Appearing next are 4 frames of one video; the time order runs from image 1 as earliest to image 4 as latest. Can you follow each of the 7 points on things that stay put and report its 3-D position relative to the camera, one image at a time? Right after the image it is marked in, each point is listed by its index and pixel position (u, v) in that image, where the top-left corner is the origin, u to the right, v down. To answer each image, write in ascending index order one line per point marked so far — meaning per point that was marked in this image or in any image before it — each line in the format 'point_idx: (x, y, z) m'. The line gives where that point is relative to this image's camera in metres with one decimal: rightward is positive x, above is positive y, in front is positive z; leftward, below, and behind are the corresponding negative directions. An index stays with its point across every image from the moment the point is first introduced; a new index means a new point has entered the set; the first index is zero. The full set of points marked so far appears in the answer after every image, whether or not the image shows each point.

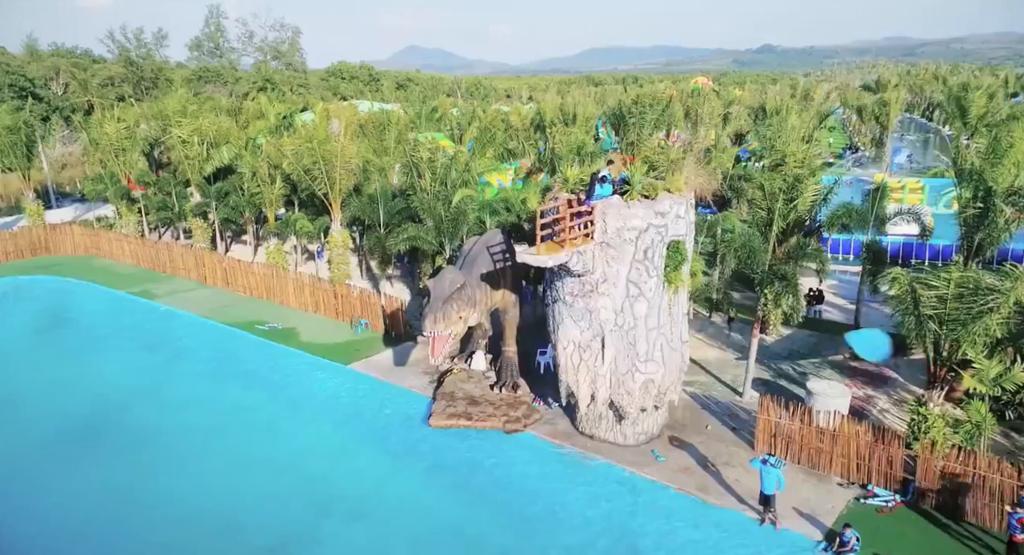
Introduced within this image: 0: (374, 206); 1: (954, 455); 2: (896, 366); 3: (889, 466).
0: (-3.5, +1.8, +17.2) m
1: (+5.8, -2.3, +8.8) m
2: (+7.5, -1.7, +13.2) m
3: (+5.2, -2.6, +9.3) m
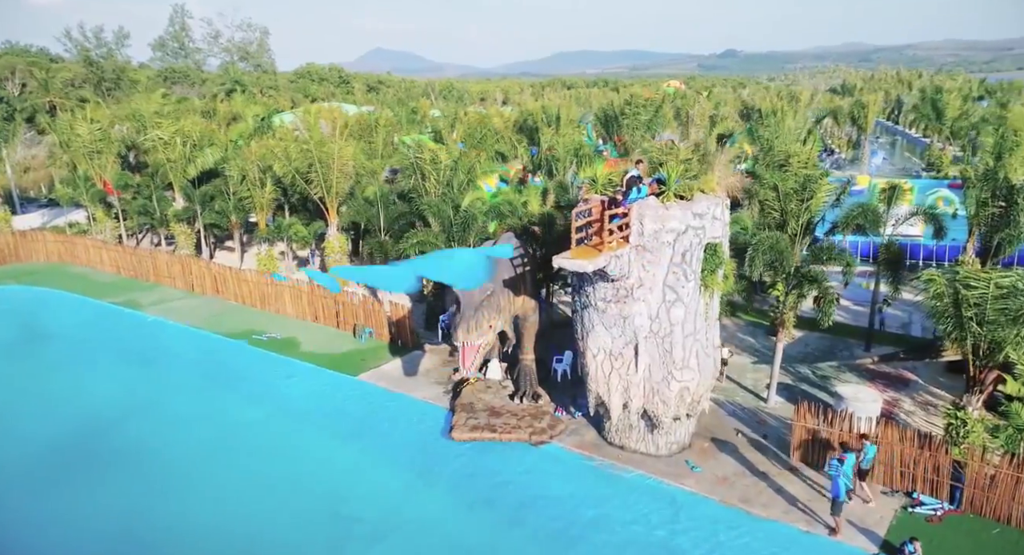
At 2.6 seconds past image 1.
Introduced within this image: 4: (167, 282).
0: (-3.4, +1.7, +16.6) m
1: (+6.3, -2.3, +8.6) m
2: (+7.8, -1.8, +13.1) m
3: (+5.7, -2.6, +9.1) m
4: (-9.8, -0.1, +19.3) m
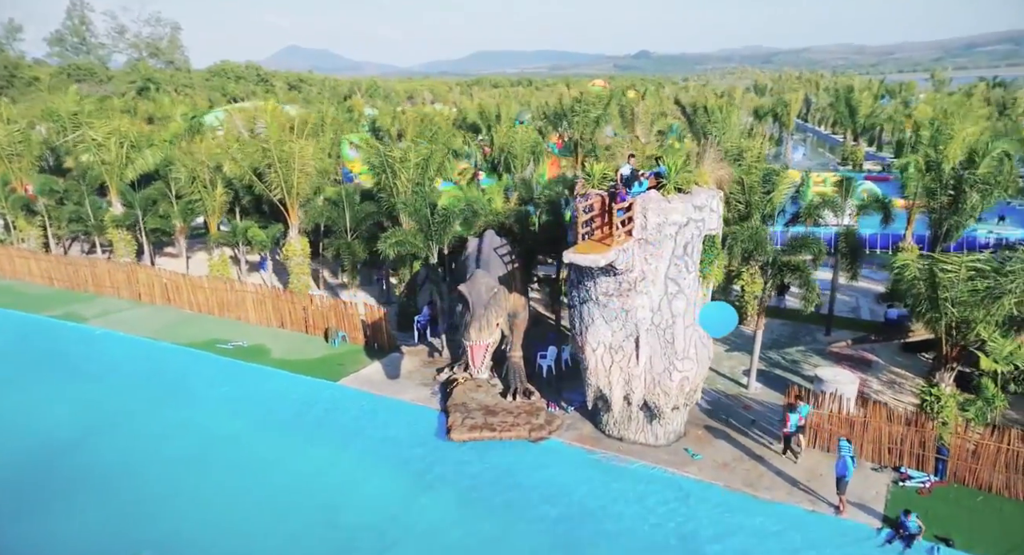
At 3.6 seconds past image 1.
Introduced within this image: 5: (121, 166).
0: (-4.2, +1.6, +16.1) m
1: (+6.5, -2.1, +9.2) m
2: (+7.5, -1.5, +13.9) m
3: (+5.8, -2.4, +9.7) m
4: (-10.8, -0.4, +18.1) m
5: (-11.1, +3.2, +19.2) m
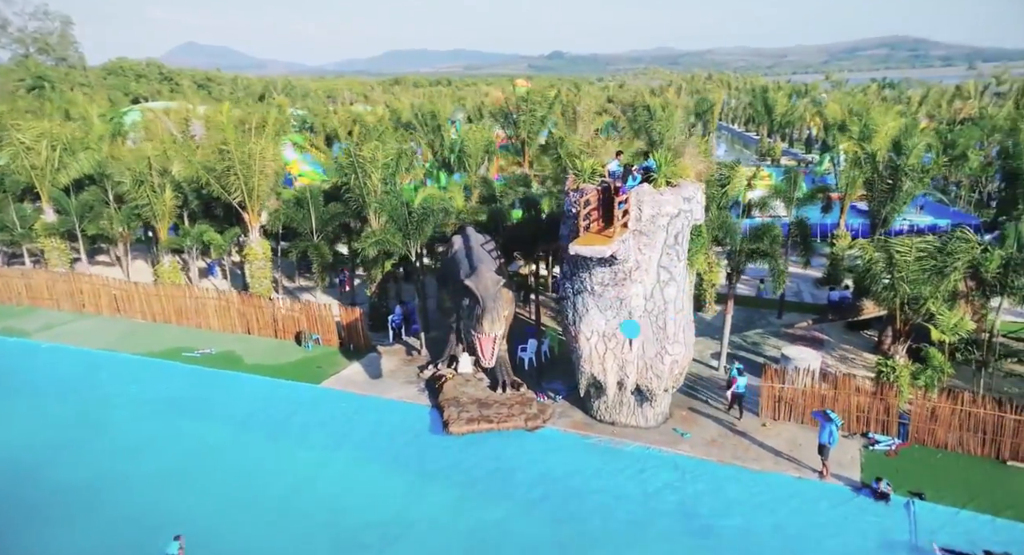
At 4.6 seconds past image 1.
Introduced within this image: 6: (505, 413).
0: (-5.0, +1.6, +15.8) m
1: (+6.5, -1.8, +10.3) m
2: (+6.9, -1.2, +15.0) m
3: (+5.8, -2.1, +10.6) m
4: (-11.7, -0.6, +17.0) m
5: (-12.3, +2.9, +18.1) m
6: (-0.2, -2.3, +11.4) m
